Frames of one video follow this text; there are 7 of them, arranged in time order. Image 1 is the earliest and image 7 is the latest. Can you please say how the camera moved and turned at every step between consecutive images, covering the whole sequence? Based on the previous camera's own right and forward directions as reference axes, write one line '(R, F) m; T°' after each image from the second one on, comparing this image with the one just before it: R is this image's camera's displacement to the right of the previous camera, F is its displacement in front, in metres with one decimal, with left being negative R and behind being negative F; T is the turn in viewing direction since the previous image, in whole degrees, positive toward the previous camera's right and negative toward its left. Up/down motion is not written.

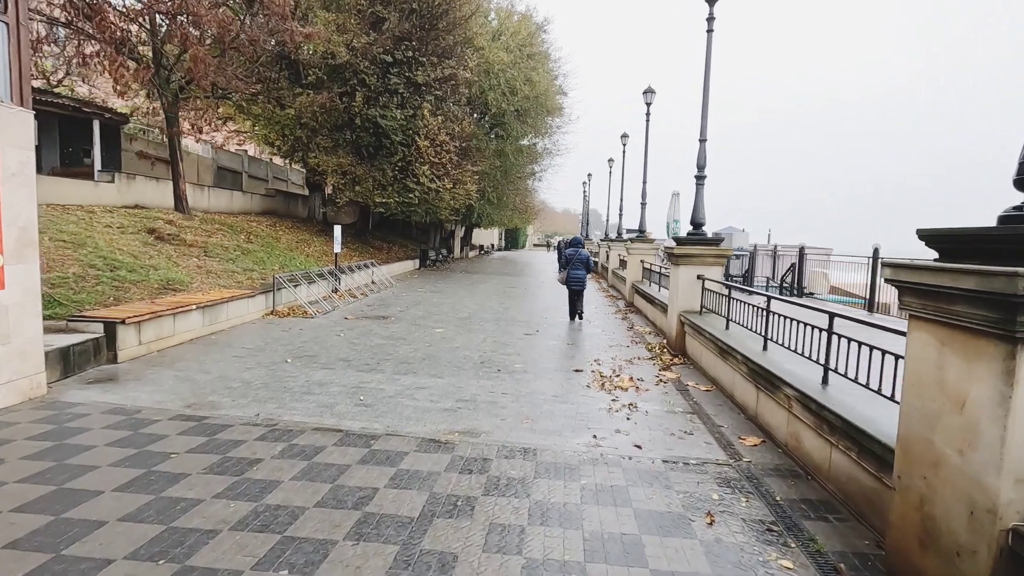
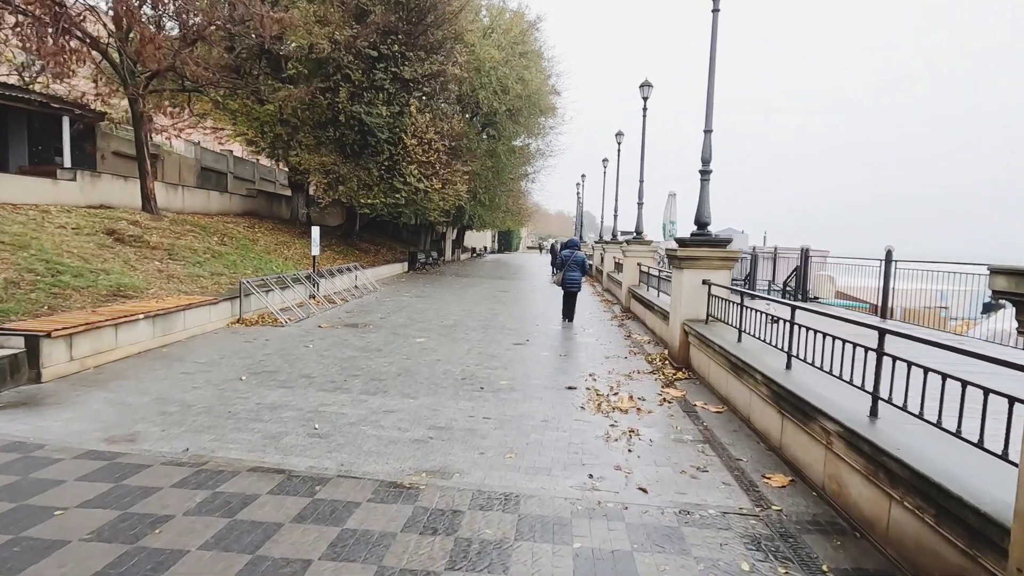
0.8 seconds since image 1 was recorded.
(+0.1, +0.8) m; +1°
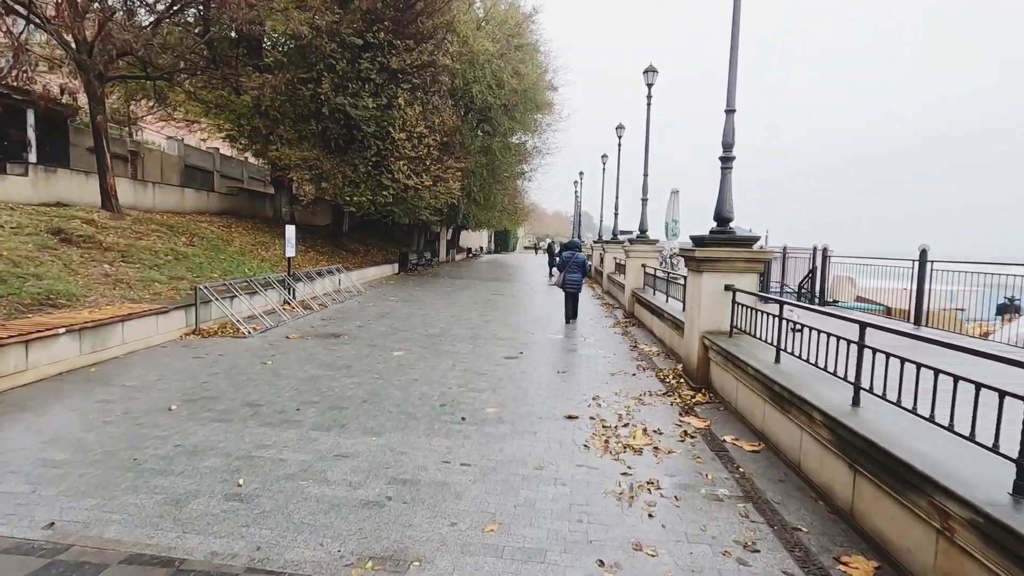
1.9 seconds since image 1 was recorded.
(+0.1, +1.1) m; 0°
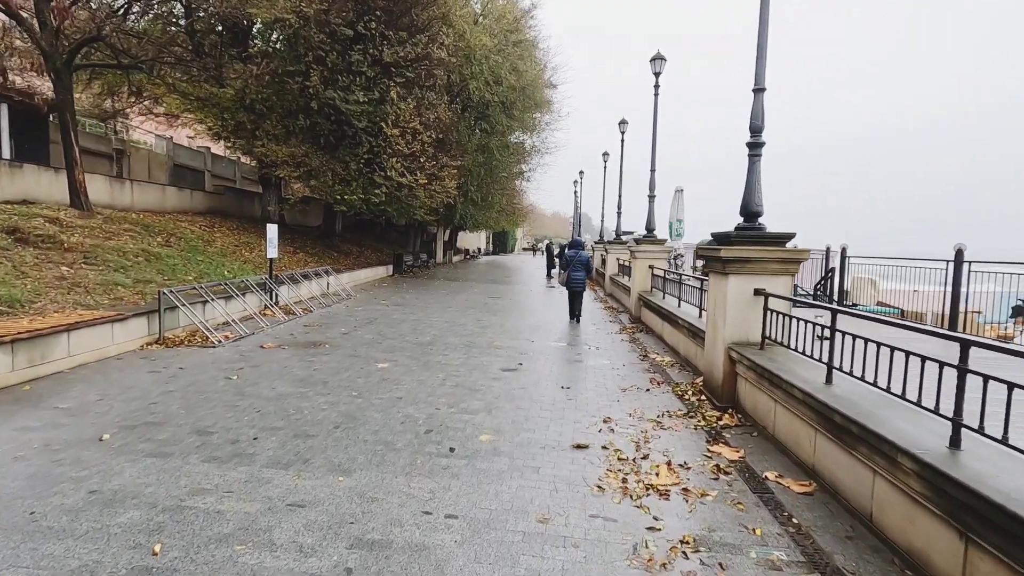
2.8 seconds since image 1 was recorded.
(0.0, +0.8) m; 0°
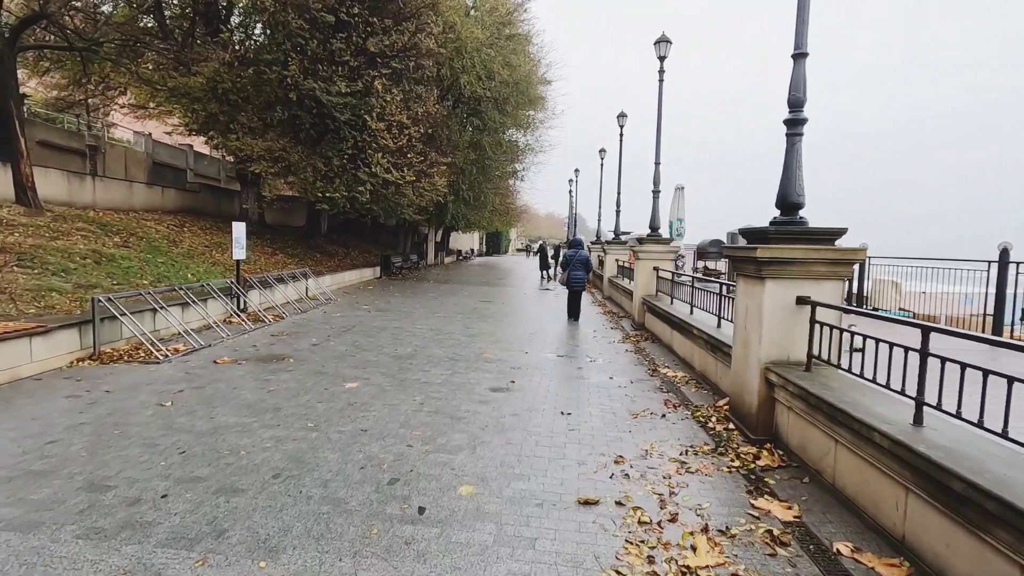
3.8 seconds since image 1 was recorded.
(0.0, +1.0) m; +1°
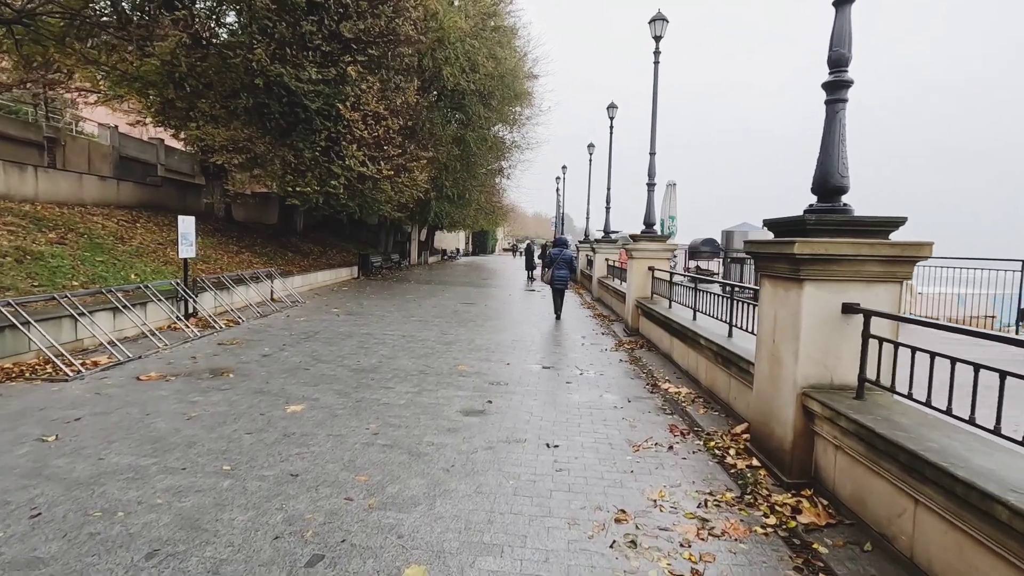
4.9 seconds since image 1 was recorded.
(+0.1, +1.0) m; +1°
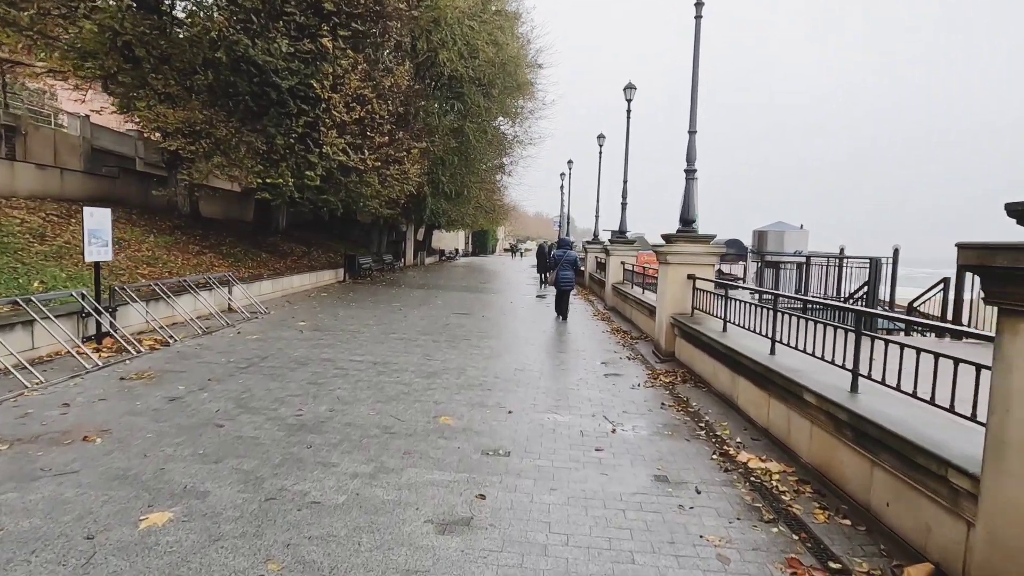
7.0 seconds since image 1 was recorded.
(0.0, +2.1) m; 0°
